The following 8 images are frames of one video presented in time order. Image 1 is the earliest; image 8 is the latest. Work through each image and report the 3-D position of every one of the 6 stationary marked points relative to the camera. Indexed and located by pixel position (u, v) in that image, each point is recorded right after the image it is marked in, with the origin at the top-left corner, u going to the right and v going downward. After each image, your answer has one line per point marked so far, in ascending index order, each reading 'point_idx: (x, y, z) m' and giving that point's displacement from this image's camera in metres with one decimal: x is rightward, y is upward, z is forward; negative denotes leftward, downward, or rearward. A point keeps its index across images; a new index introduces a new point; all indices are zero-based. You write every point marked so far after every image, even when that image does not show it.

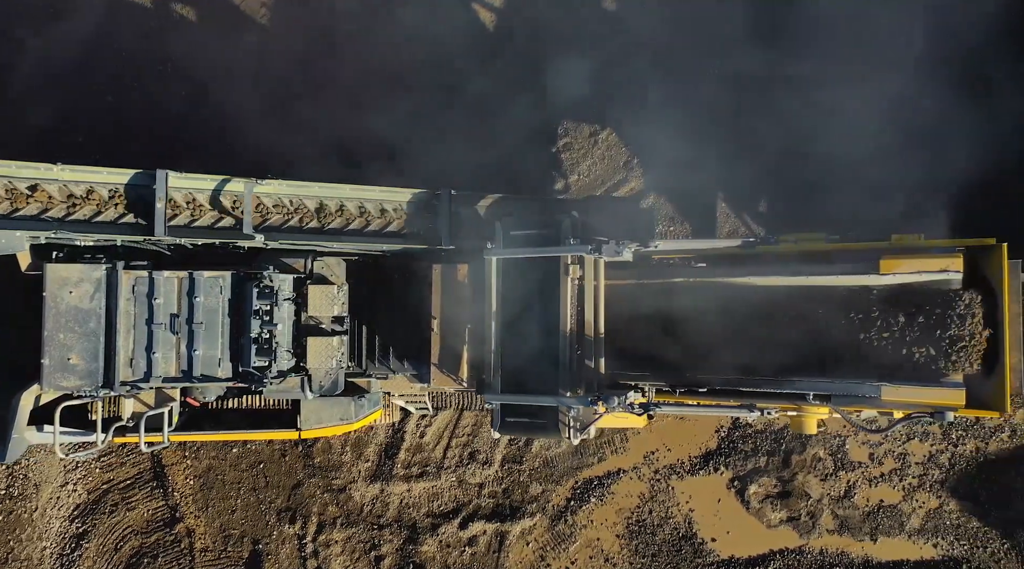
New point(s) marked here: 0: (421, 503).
0: (-0.8, -1.9, +7.6) m
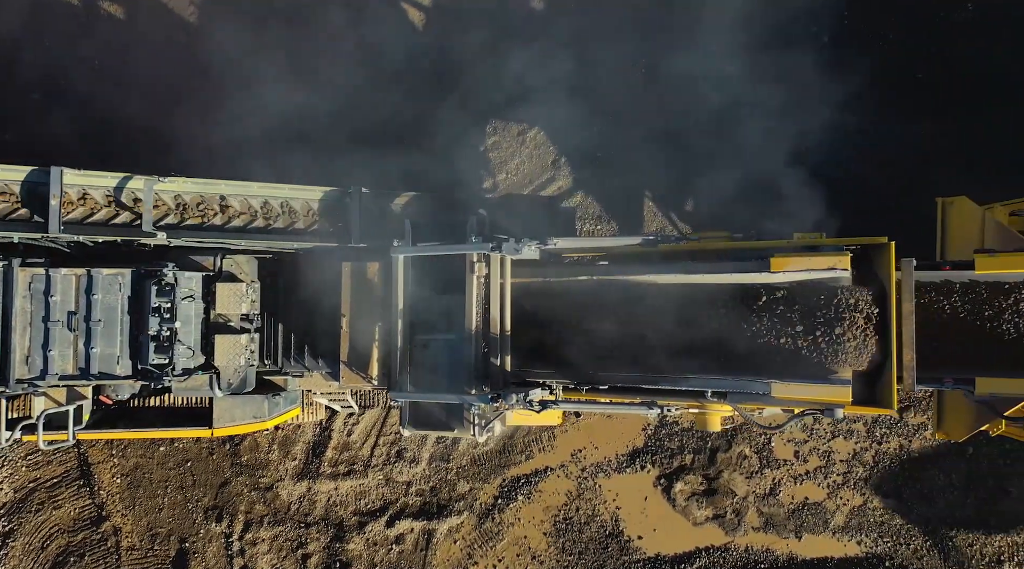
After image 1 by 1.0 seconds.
0: (-1.4, -1.9, +7.6) m
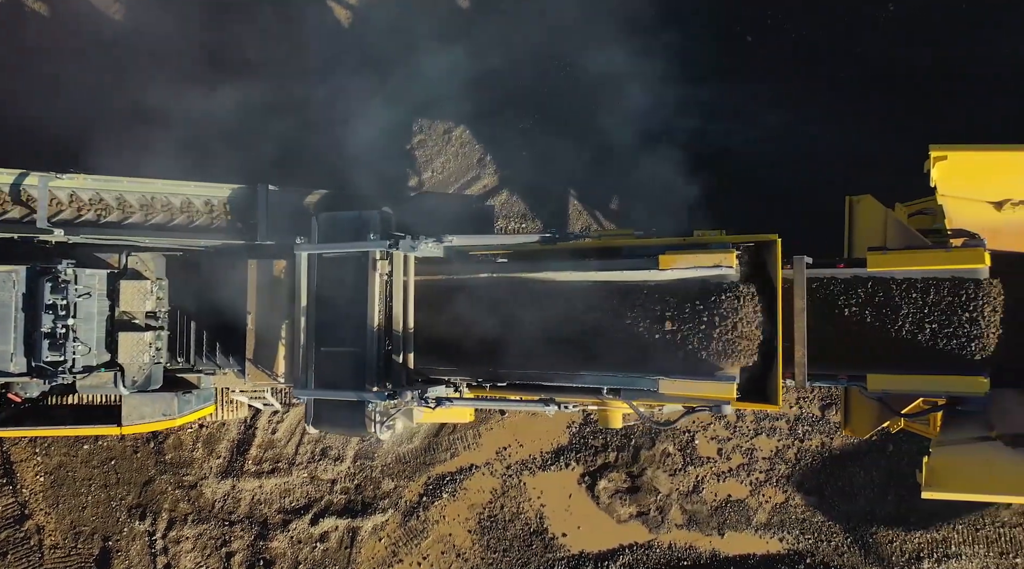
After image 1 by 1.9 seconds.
0: (-2.1, -1.9, +7.6) m
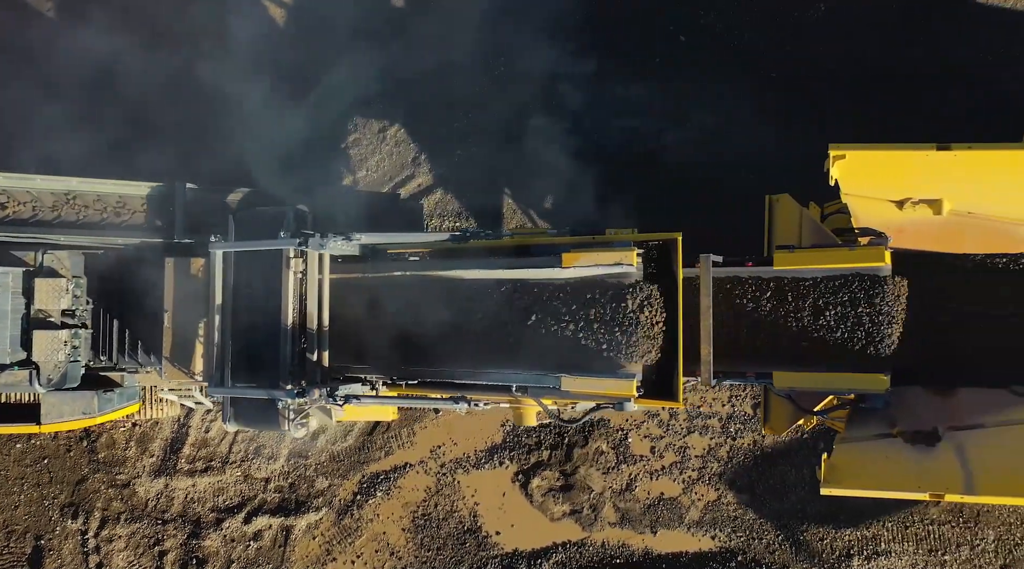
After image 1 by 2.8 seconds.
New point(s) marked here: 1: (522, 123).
0: (-2.7, -1.9, +7.6) m
1: (+0.1, +1.4, +7.7) m
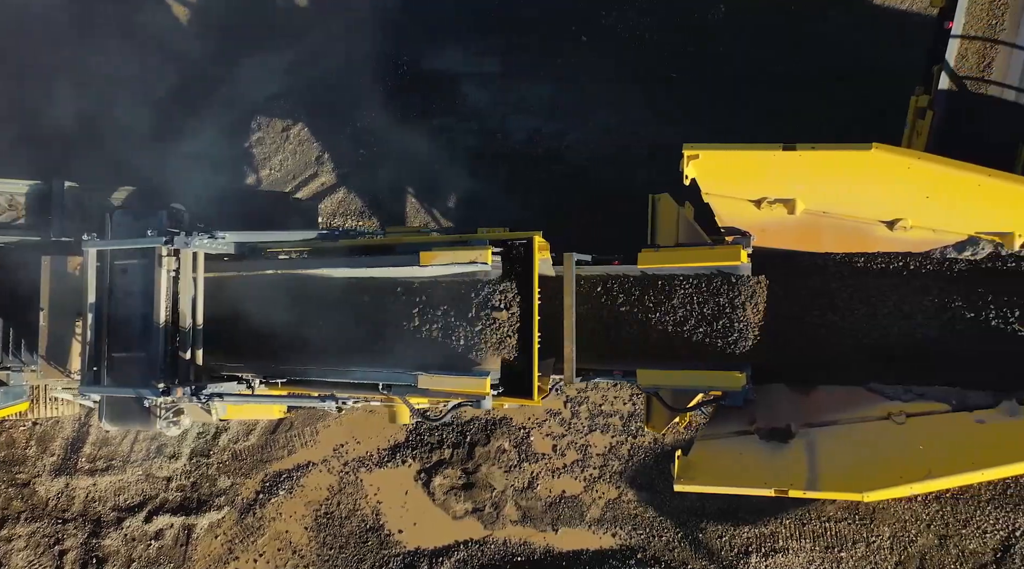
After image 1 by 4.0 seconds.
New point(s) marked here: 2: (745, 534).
0: (-3.6, -1.9, +7.6) m
1: (-0.7, +1.4, +7.7) m
2: (+2.0, -2.2, +7.5) m
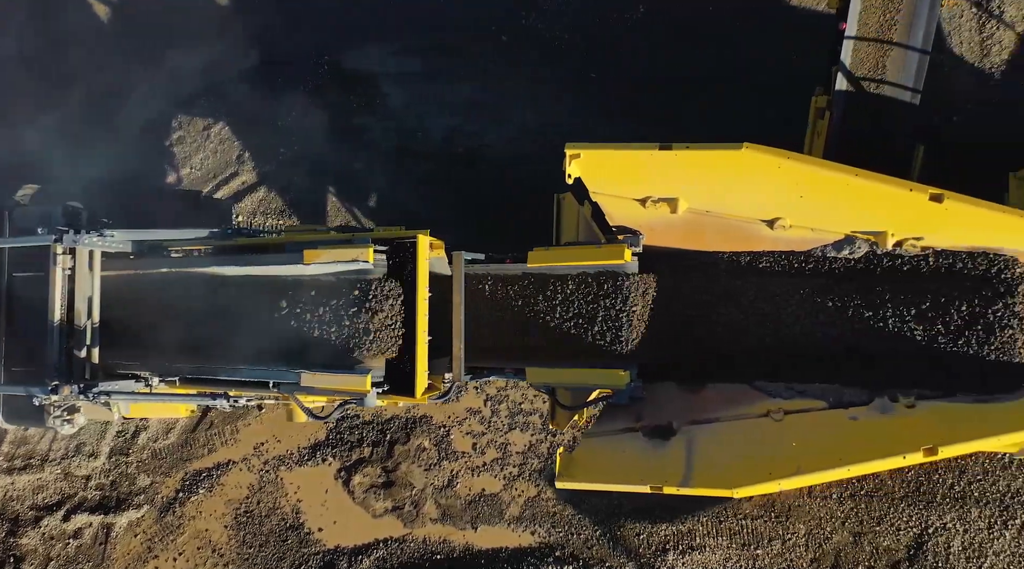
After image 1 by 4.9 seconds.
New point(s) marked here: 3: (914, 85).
0: (-4.3, -1.8, +7.6) m
1: (-1.4, +1.4, +7.7) m
2: (+1.3, -2.2, +7.6) m
3: (+2.8, +1.4, +6.1) m
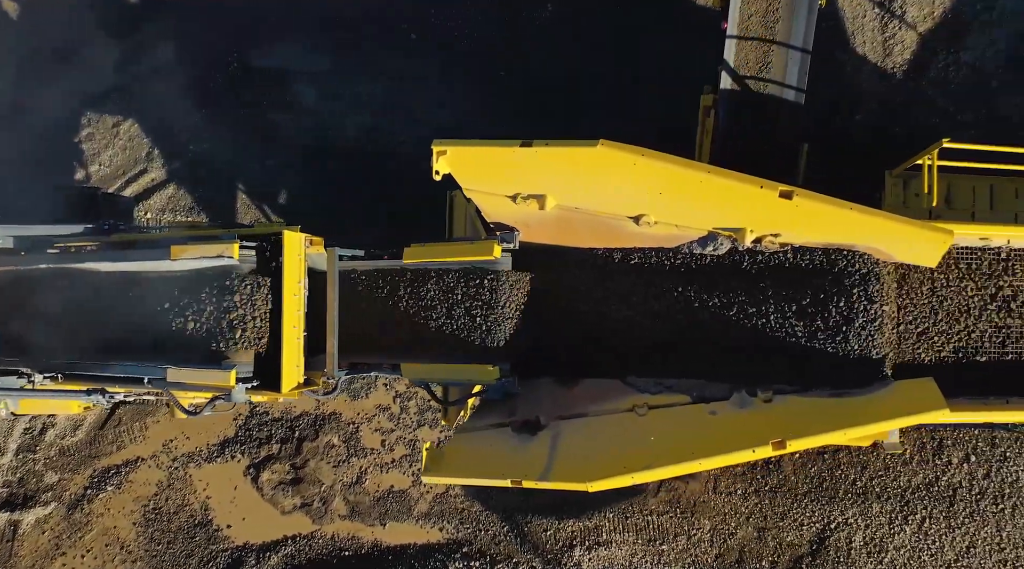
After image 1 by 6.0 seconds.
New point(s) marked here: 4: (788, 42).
0: (-5.1, -1.8, +7.6) m
1: (-2.2, +1.5, +7.7) m
2: (+0.5, -2.1, +7.6) m
3: (+2.0, +1.4, +6.1) m
4: (+2.0, +1.7, +6.1) m
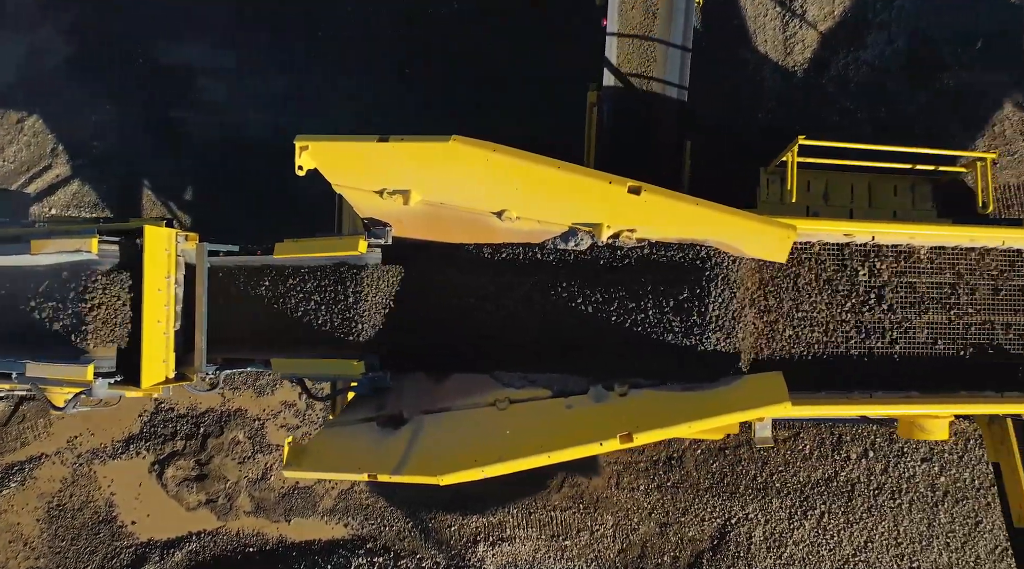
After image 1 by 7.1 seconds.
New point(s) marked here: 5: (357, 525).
0: (-5.9, -1.8, +7.5) m
1: (-3.1, +1.5, +7.7) m
2: (-0.3, -2.1, +7.6) m
3: (+1.2, +1.4, +6.2) m
4: (+1.1, +1.7, +6.2) m
5: (-1.4, -2.1, +7.7) m
